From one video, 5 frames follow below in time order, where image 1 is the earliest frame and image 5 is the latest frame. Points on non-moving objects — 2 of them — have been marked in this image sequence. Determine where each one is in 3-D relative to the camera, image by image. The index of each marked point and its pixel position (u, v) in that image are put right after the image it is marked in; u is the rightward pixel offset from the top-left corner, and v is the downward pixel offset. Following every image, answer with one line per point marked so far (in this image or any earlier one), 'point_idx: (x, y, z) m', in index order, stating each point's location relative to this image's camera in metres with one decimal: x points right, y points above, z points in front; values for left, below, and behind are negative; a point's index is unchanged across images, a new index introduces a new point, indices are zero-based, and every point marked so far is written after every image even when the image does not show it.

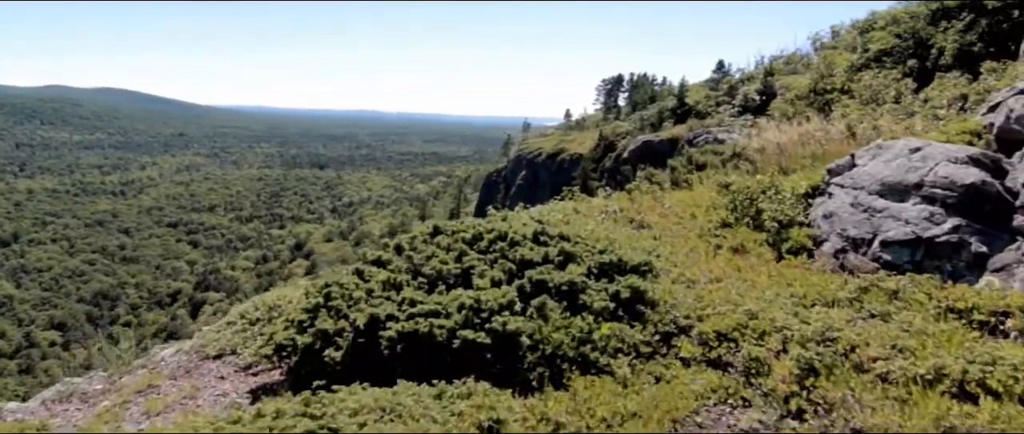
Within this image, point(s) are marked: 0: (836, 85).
0: (+7.4, +3.0, +13.6) m
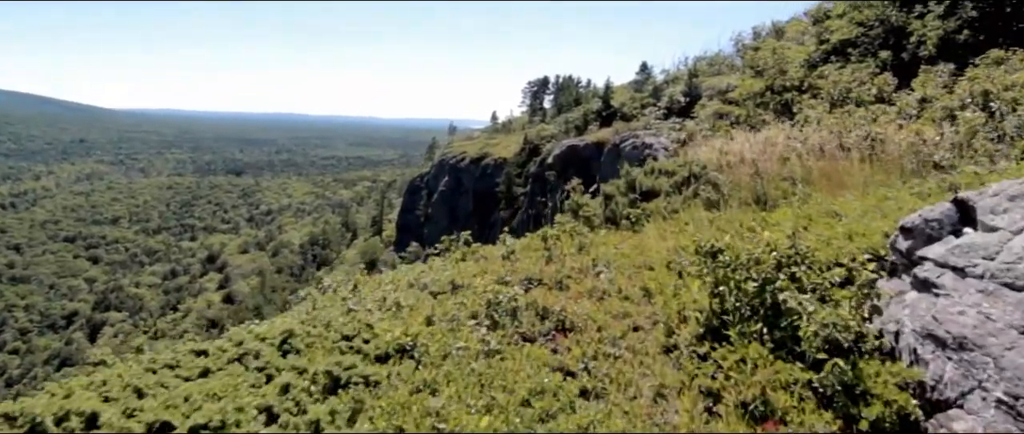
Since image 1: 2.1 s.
0: (+5.4, +2.6, +11.5) m
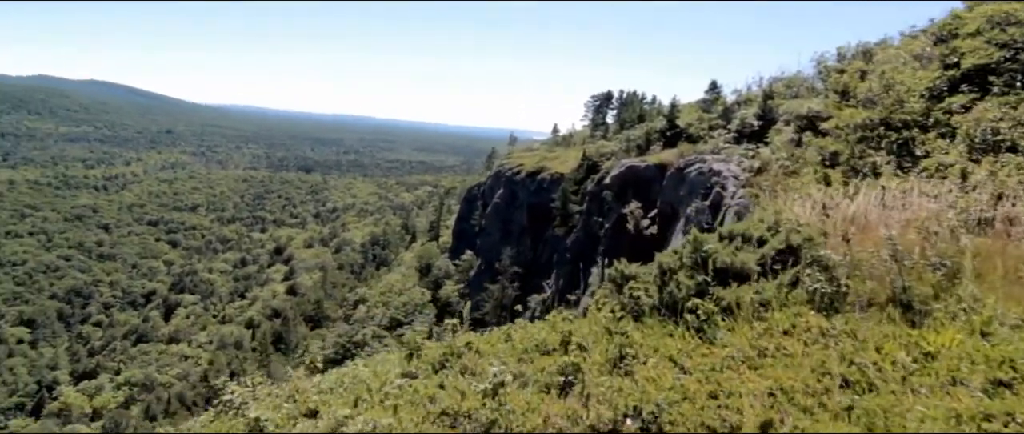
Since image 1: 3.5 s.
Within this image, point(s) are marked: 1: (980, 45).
0: (+6.1, +1.6, +9.2) m
1: (+8.2, +3.1, +10.6) m
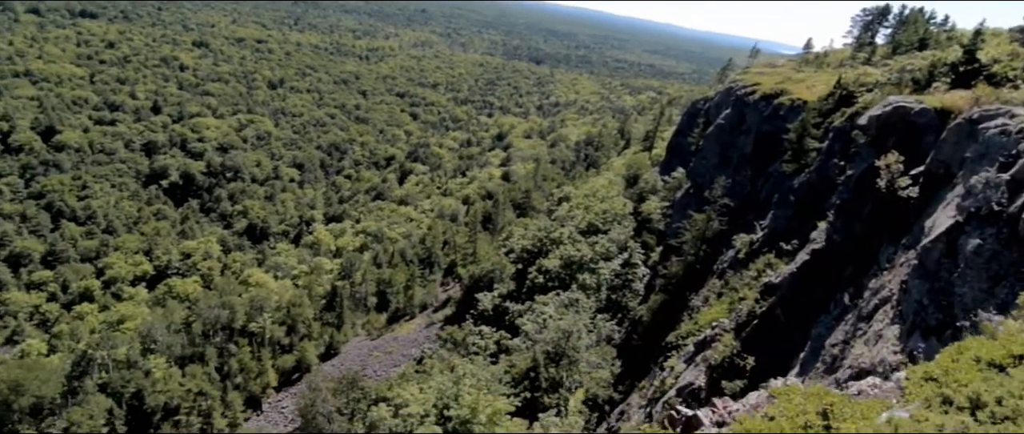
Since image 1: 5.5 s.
0: (+7.9, +0.3, +4.0) m
1: (+10.5, +1.6, +4.3) m
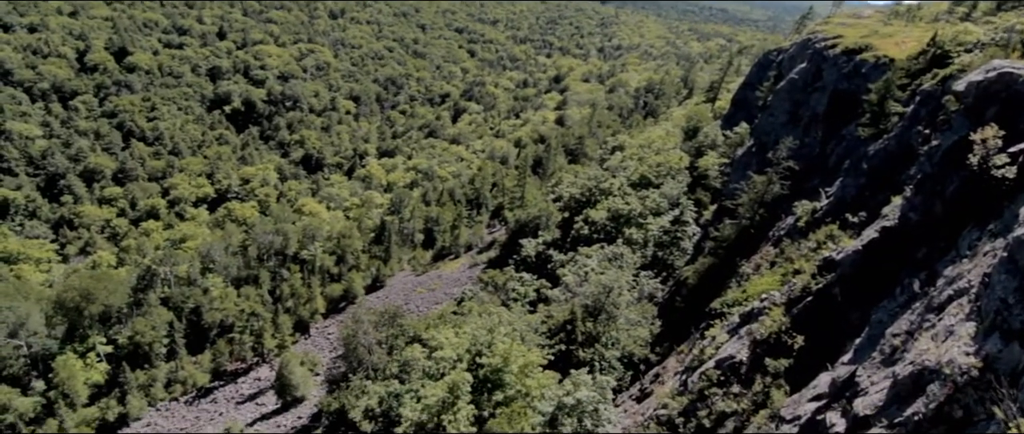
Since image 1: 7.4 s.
0: (+7.5, -0.6, +1.4) m
1: (+10.2, +0.5, +1.4) m
